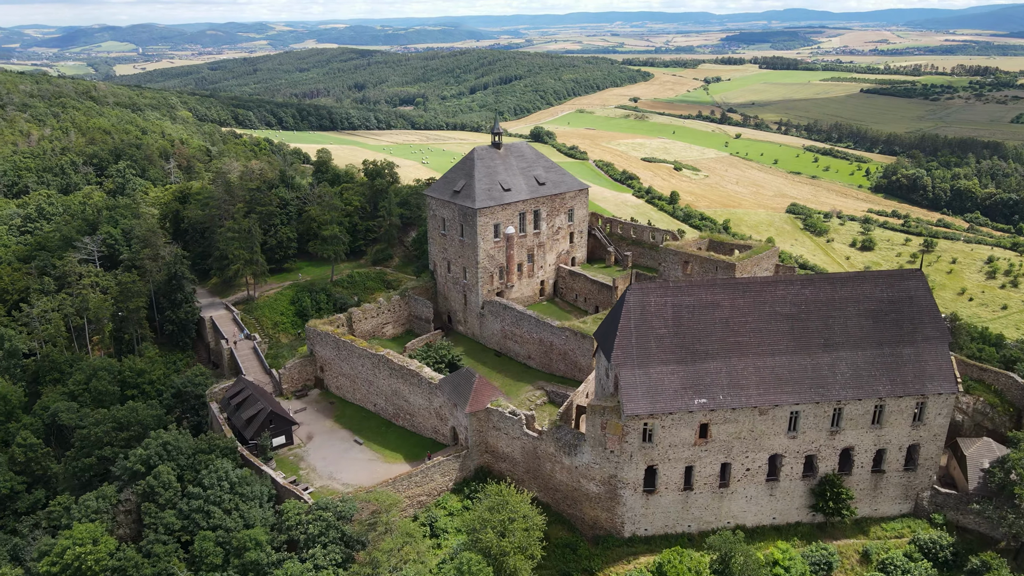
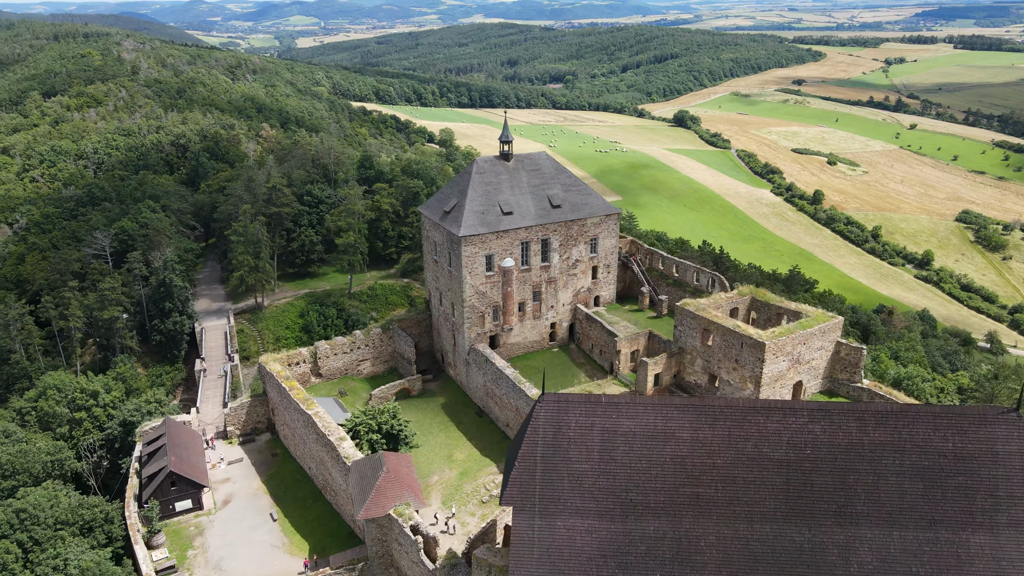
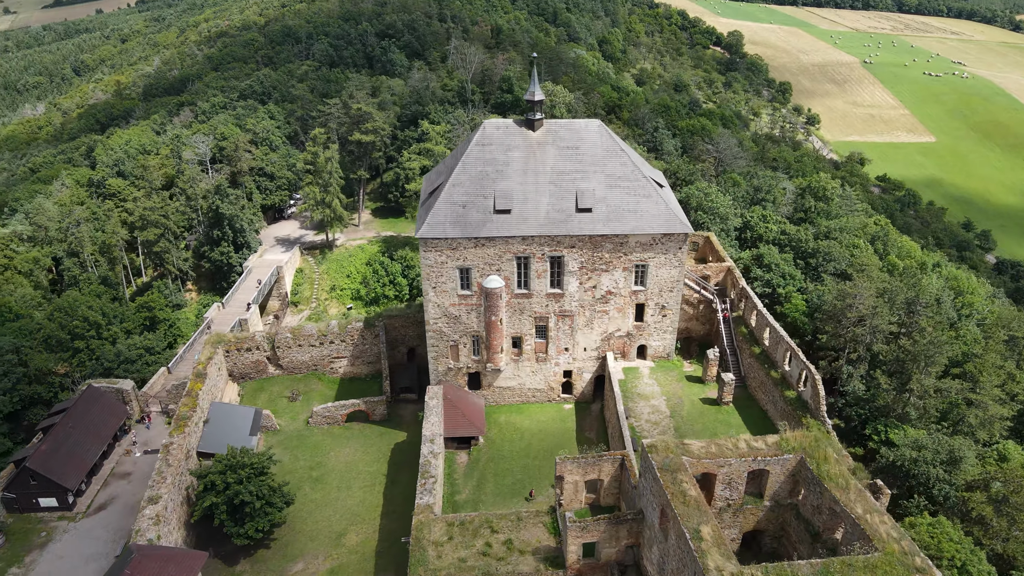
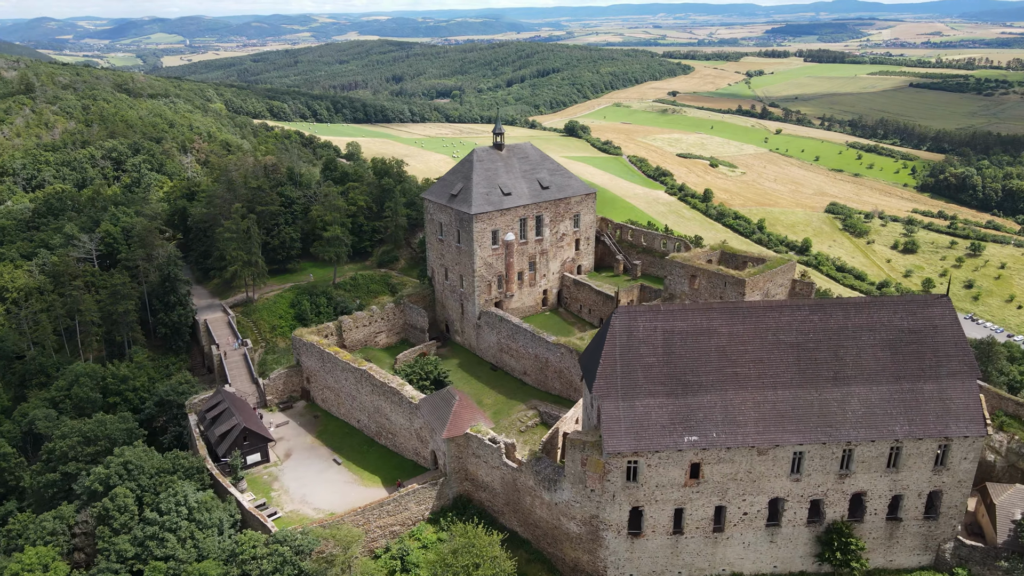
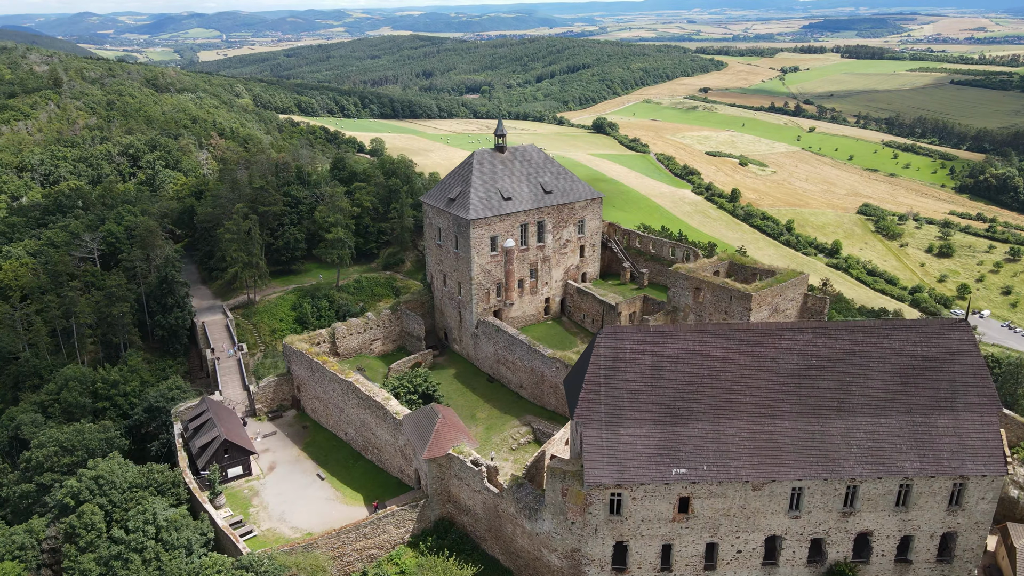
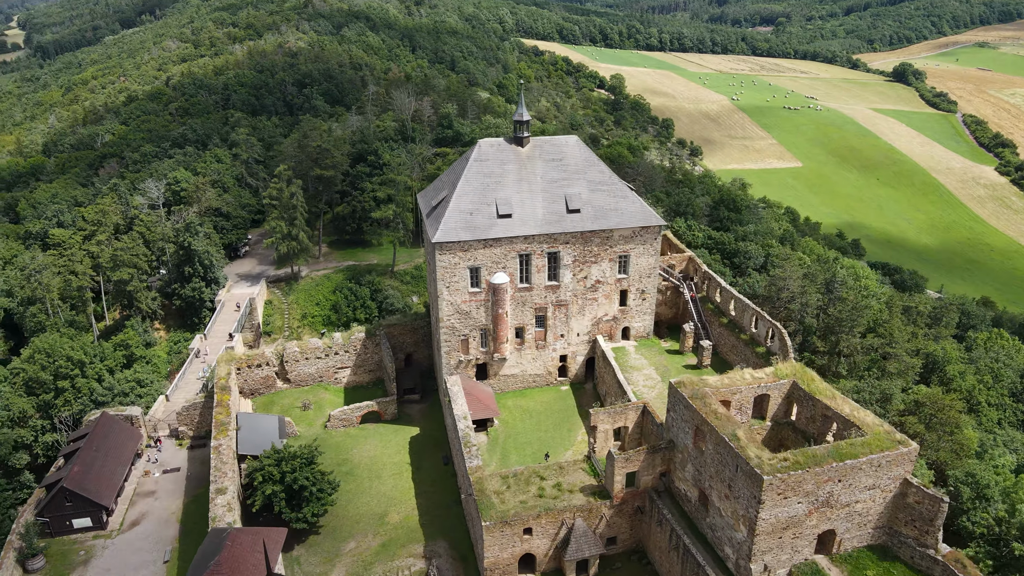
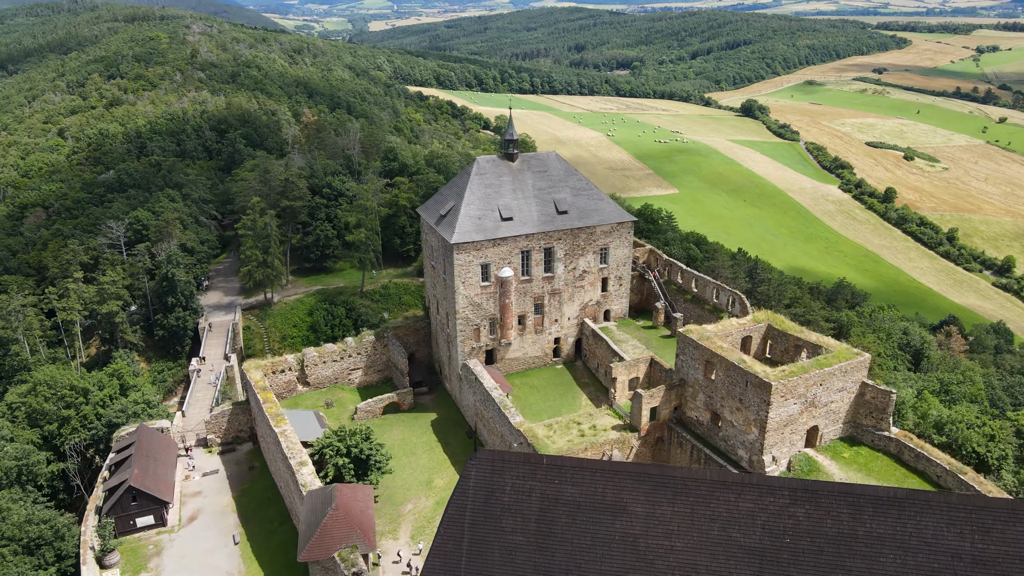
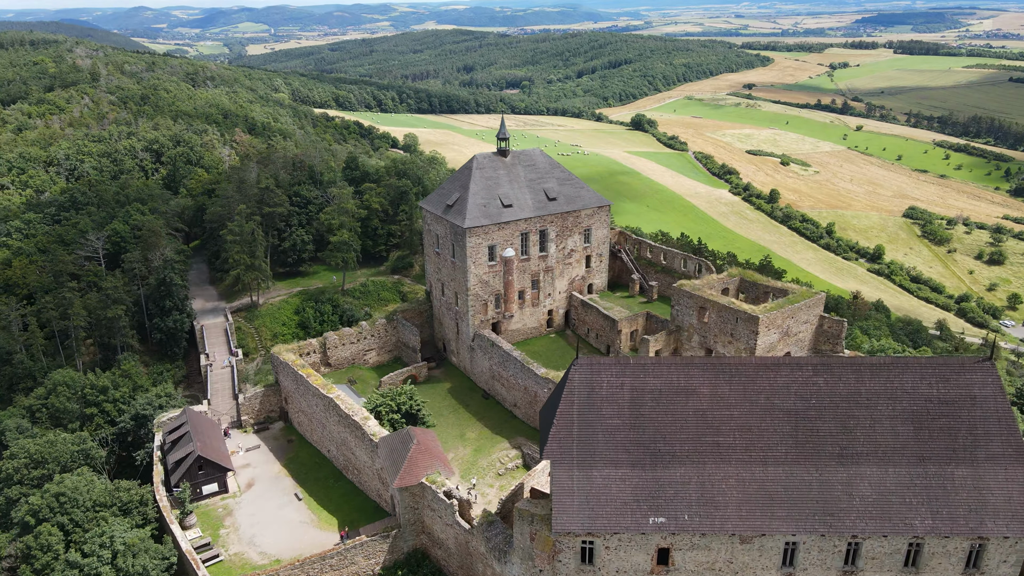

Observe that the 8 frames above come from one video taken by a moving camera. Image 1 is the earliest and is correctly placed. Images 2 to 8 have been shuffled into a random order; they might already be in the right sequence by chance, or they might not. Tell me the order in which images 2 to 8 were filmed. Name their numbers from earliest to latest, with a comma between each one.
4, 5, 8, 2, 7, 6, 3
